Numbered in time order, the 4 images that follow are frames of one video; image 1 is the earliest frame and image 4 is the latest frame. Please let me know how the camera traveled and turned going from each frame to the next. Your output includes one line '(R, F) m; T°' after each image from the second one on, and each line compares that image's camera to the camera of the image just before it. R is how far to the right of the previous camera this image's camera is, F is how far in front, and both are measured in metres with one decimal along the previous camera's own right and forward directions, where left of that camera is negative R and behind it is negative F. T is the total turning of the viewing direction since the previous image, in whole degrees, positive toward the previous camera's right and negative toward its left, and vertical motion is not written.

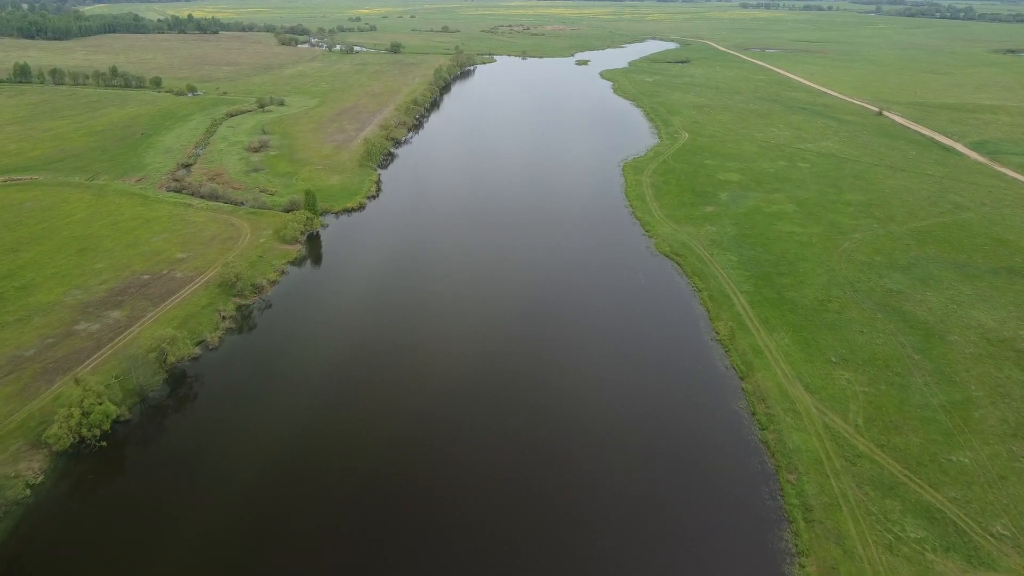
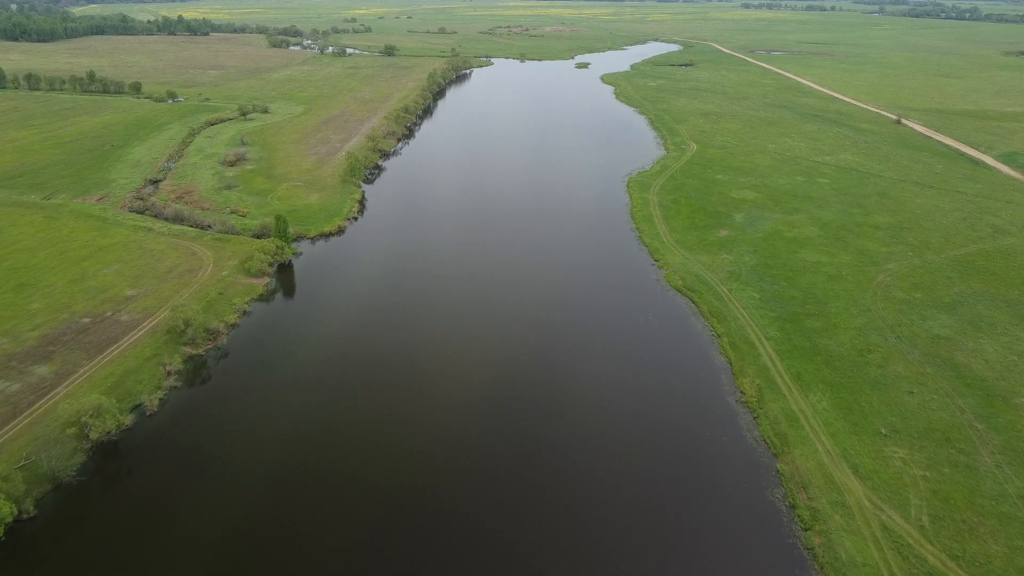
(+0.4, +4.7) m; 0°
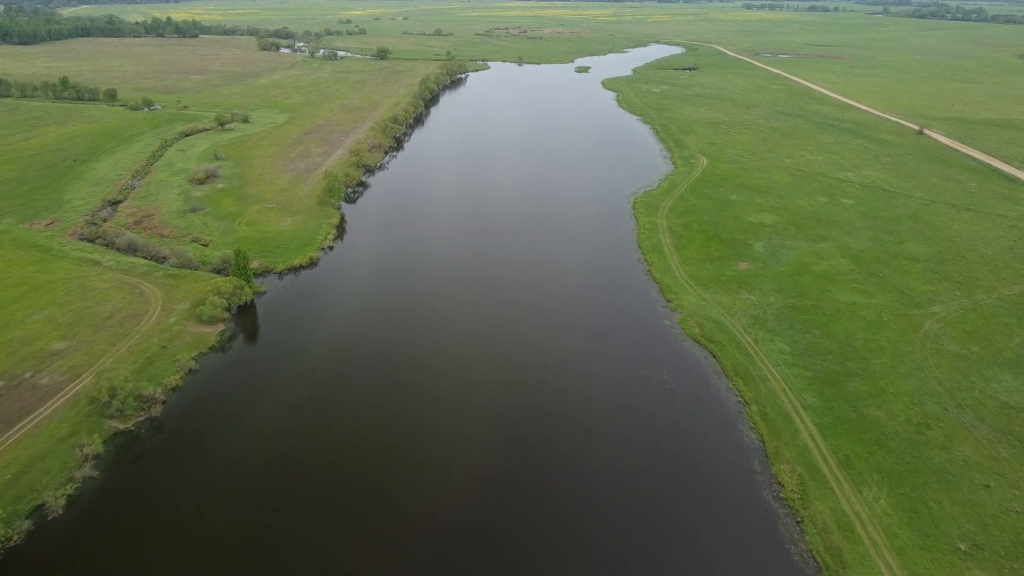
(+0.4, +5.1) m; 0°
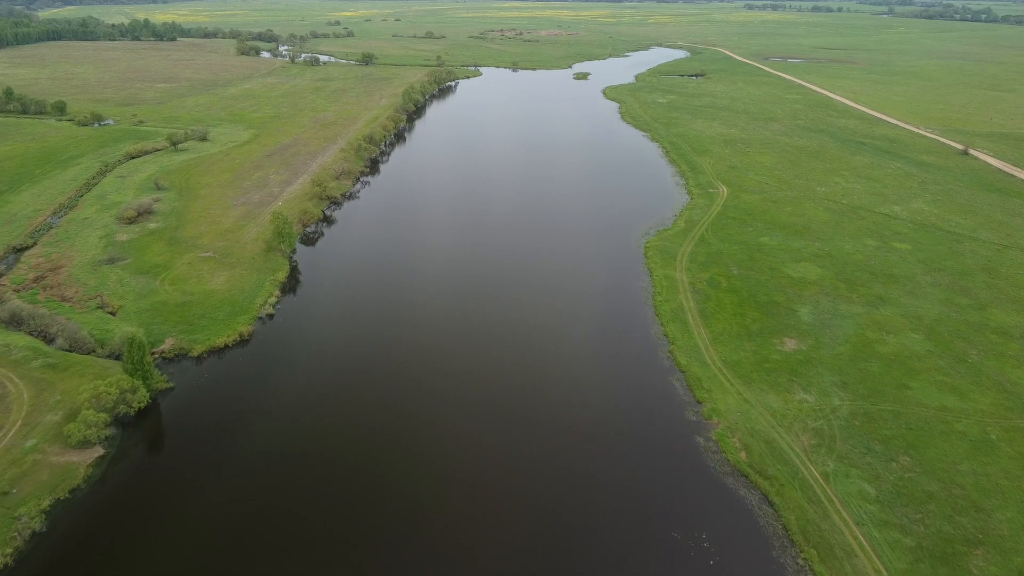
(+0.7, +8.8) m; 0°
